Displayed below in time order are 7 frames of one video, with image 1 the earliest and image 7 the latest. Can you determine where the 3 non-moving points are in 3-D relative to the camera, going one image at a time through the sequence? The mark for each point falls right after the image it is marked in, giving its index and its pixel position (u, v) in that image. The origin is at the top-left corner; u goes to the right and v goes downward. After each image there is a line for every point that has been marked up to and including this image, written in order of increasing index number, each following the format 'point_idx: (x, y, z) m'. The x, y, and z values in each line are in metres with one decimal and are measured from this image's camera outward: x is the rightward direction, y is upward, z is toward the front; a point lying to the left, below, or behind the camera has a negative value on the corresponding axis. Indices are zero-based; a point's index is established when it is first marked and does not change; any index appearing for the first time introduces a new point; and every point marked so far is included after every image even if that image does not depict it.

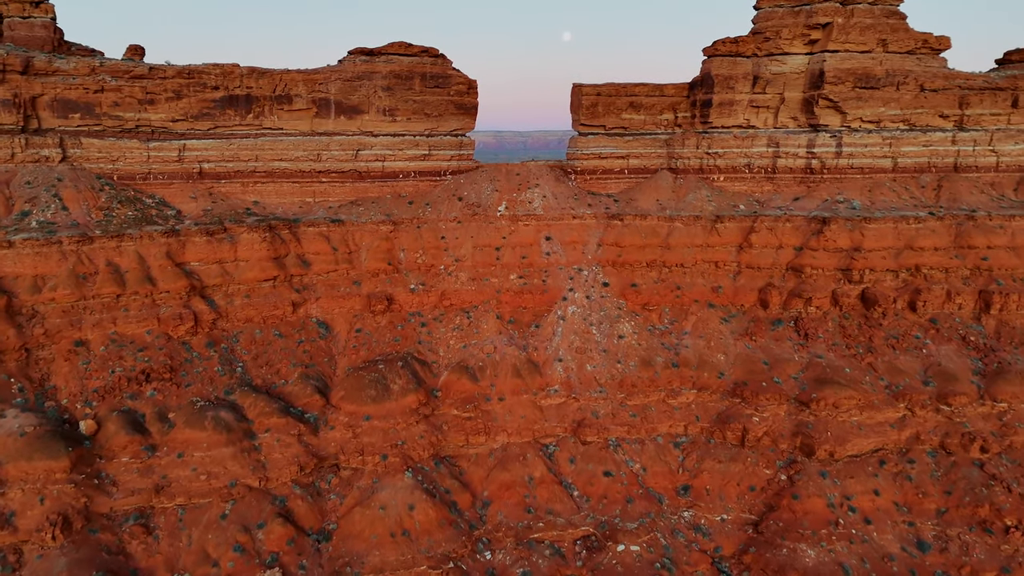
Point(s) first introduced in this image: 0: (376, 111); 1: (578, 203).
0: (-3.0, +3.9, +16.4) m
1: (+1.5, +1.9, +16.7) m
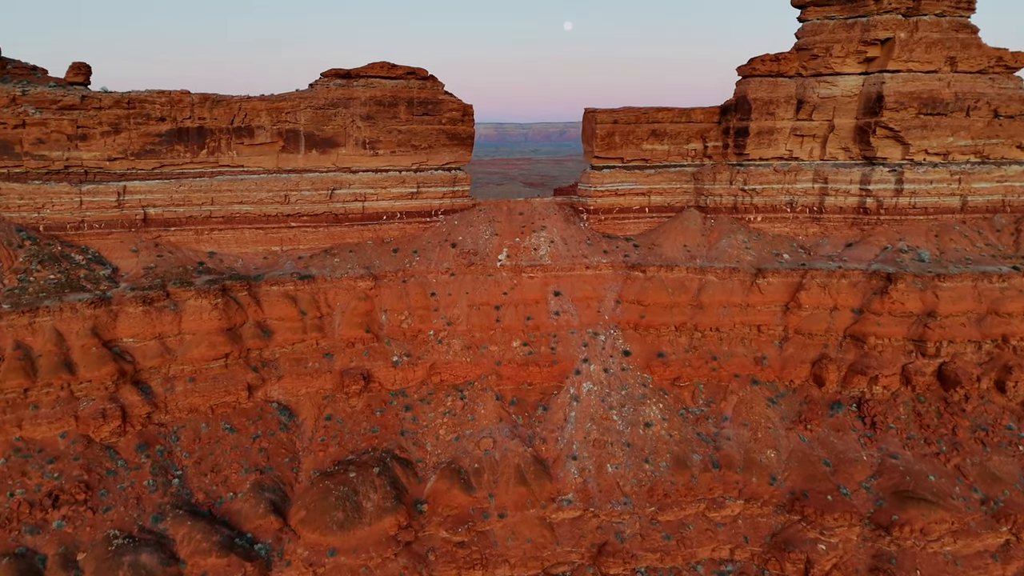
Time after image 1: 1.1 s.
0: (-2.9, +2.7, +14.0) m
1: (+1.5, +0.7, +14.3) m
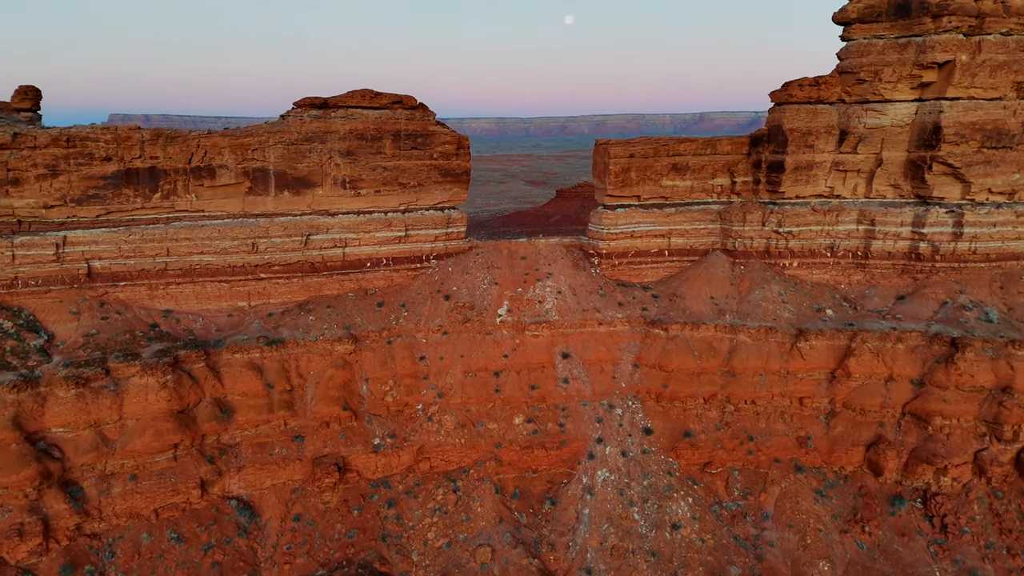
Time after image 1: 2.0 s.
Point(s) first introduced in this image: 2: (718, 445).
0: (-2.9, +1.7, +12.2) m
1: (+1.5, -0.2, +12.5) m
2: (+2.9, -2.2, +10.7) m
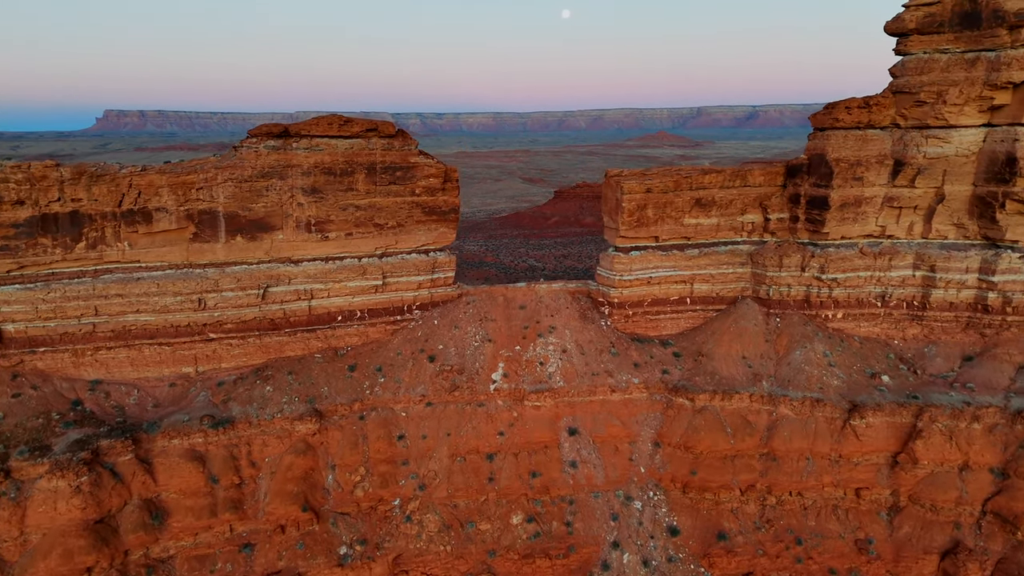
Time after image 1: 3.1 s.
0: (-3.0, +0.8, +10.3) m
1: (+1.5, -1.1, +10.6) m
2: (+2.9, -3.1, +8.8) m
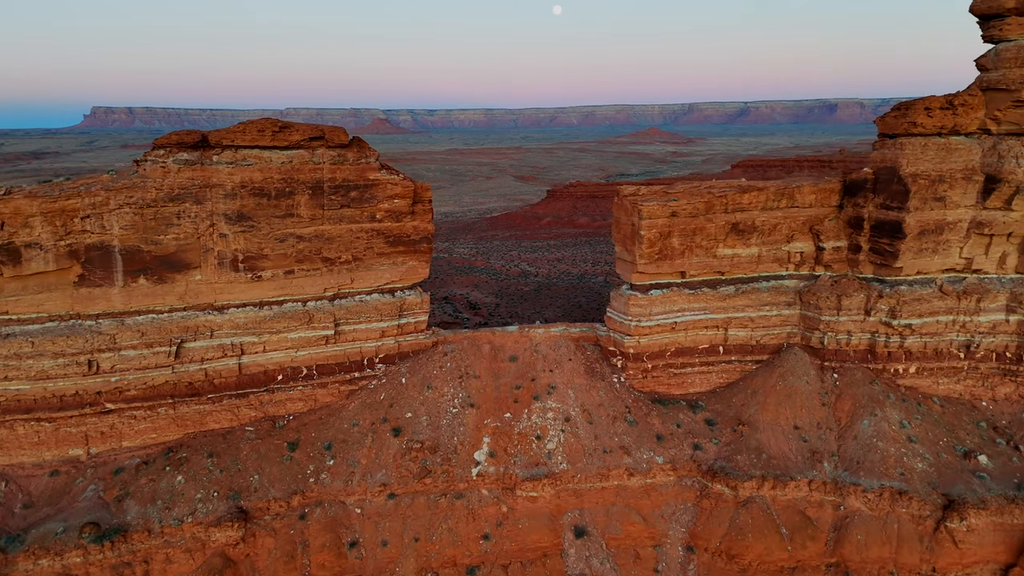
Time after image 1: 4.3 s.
0: (-3.1, +0.3, +7.9) m
1: (+1.4, -1.6, +8.3) m
2: (+2.8, -3.6, +6.5) m
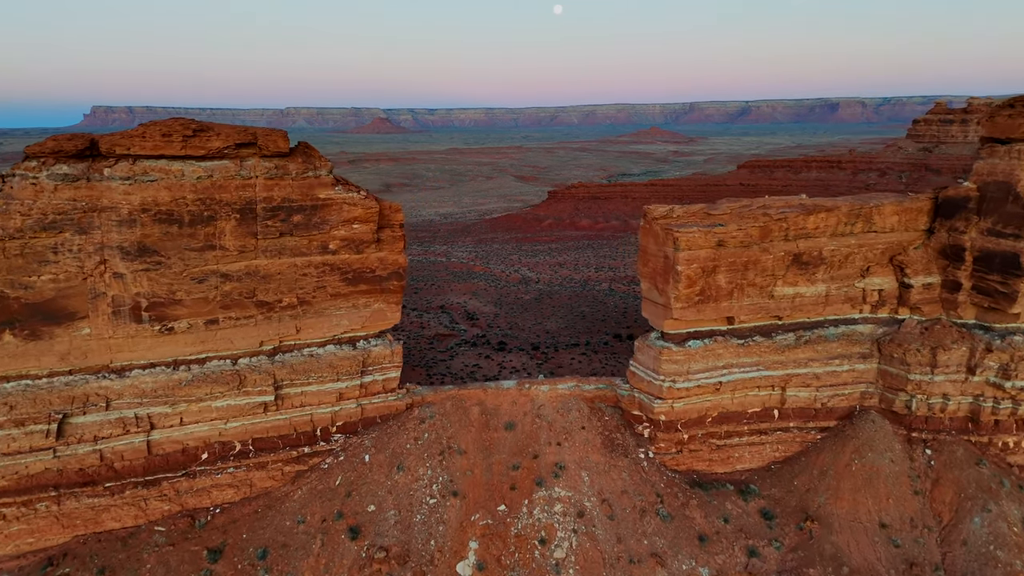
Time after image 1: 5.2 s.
0: (-3.1, -0.2, +5.9) m
1: (+1.3, -2.1, +6.3) m
2: (+2.7, -4.1, +4.5) m
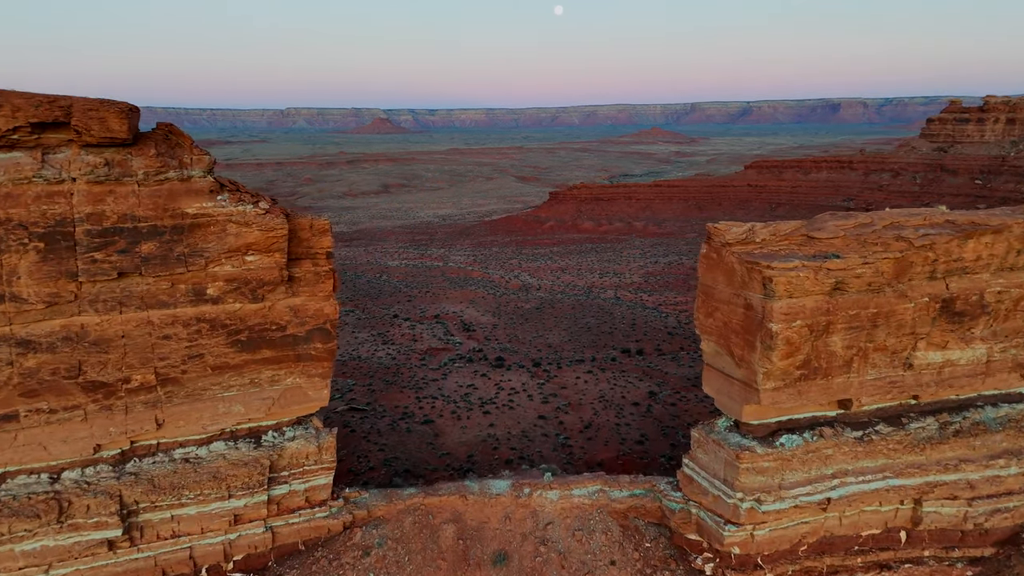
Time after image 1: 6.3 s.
0: (-3.2, -0.6, +3.5) m
1: (+1.3, -2.5, +3.8) m
2: (+2.7, -4.5, +2.1) m
